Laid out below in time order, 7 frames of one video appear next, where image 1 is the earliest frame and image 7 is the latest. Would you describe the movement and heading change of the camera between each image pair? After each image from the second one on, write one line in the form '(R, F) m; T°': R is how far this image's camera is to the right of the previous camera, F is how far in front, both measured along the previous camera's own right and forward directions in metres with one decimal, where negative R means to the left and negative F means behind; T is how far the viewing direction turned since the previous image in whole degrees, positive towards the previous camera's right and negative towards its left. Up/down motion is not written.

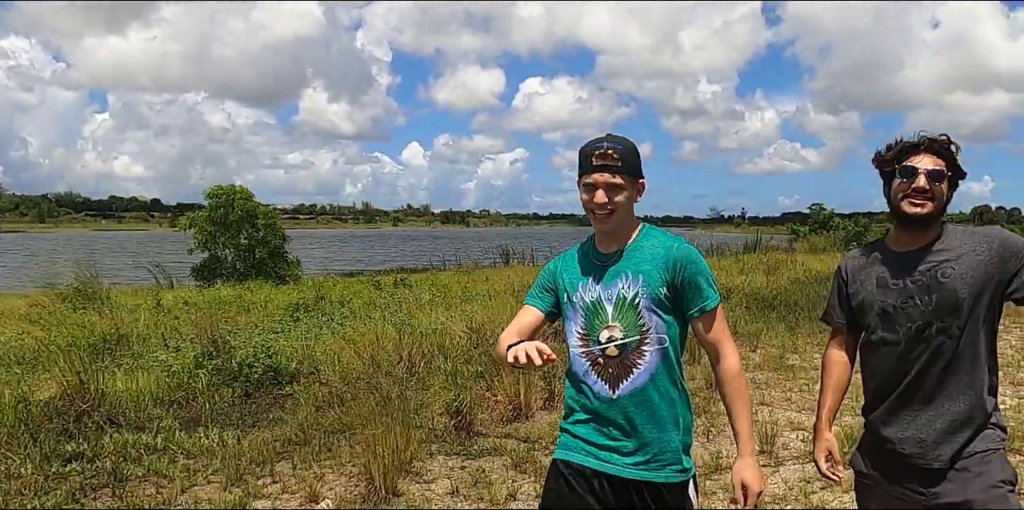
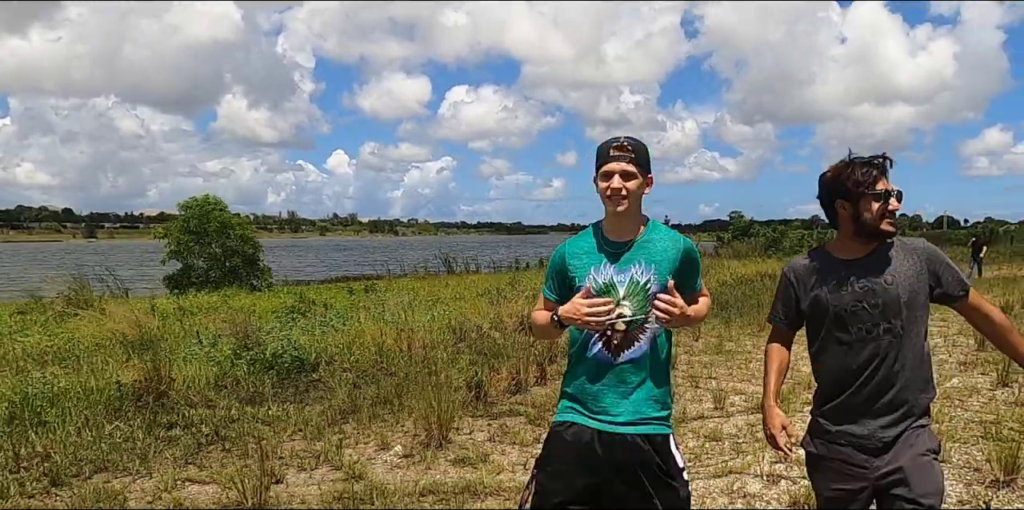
(-0.7, -1.4) m; +5°
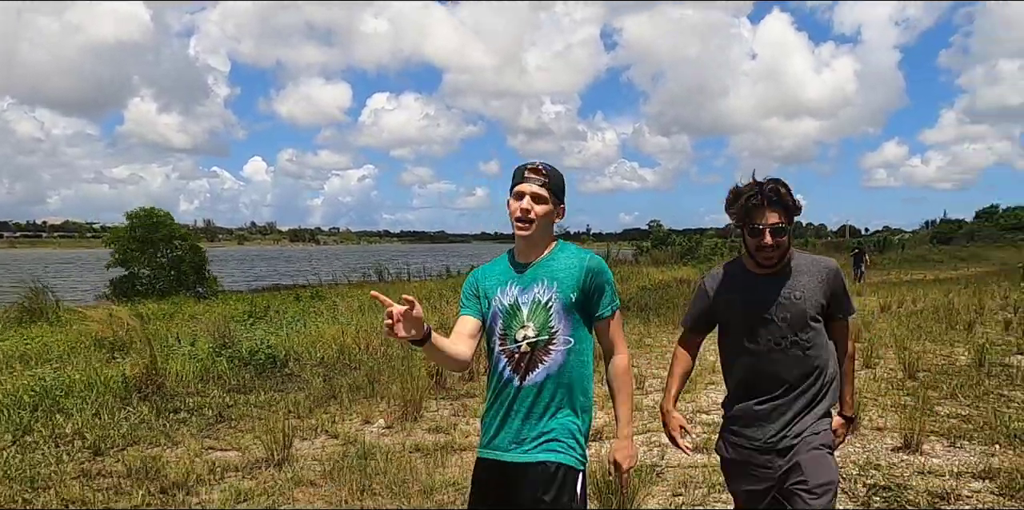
(-0.4, -1.3) m; +6°
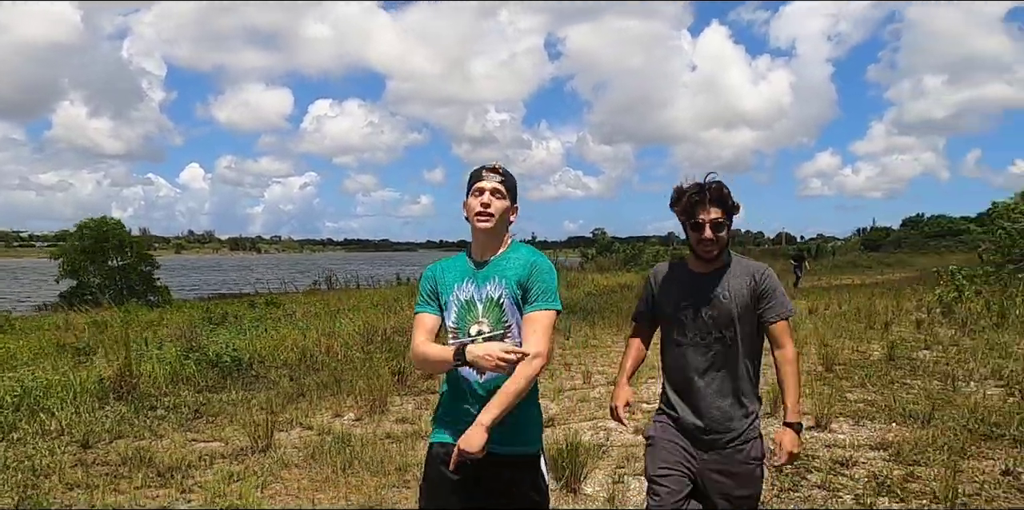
(-0.1, -0.7) m; +4°
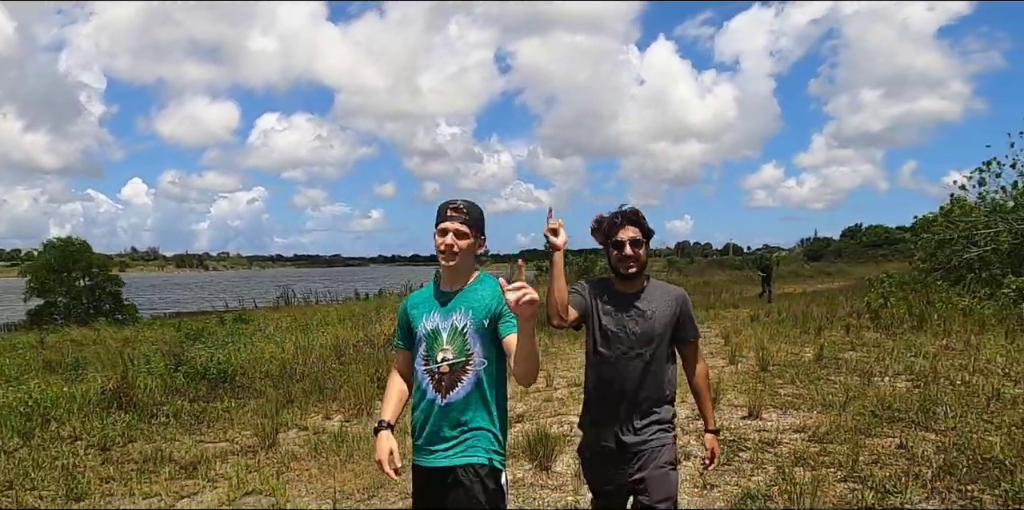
(-0.2, -0.9) m; +4°
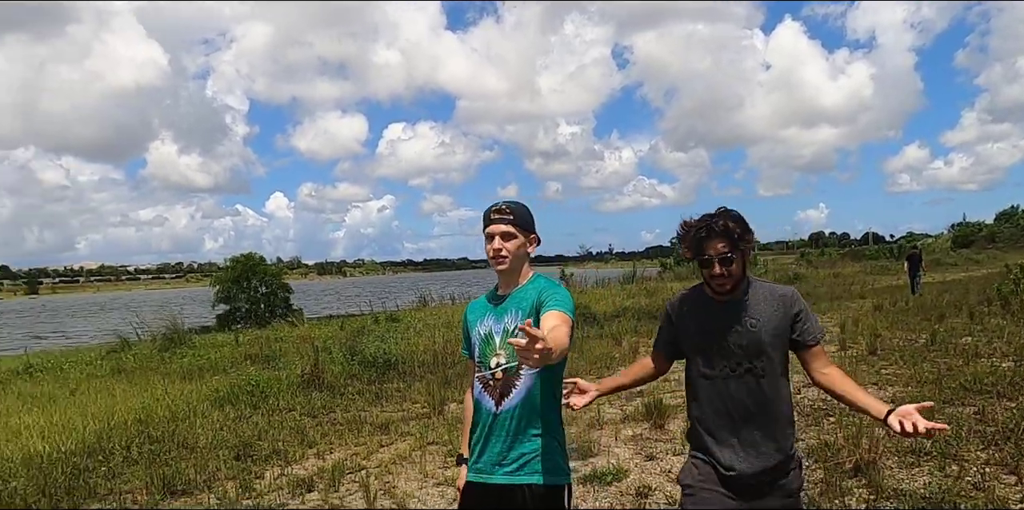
(+0.1, -1.5) m; -9°
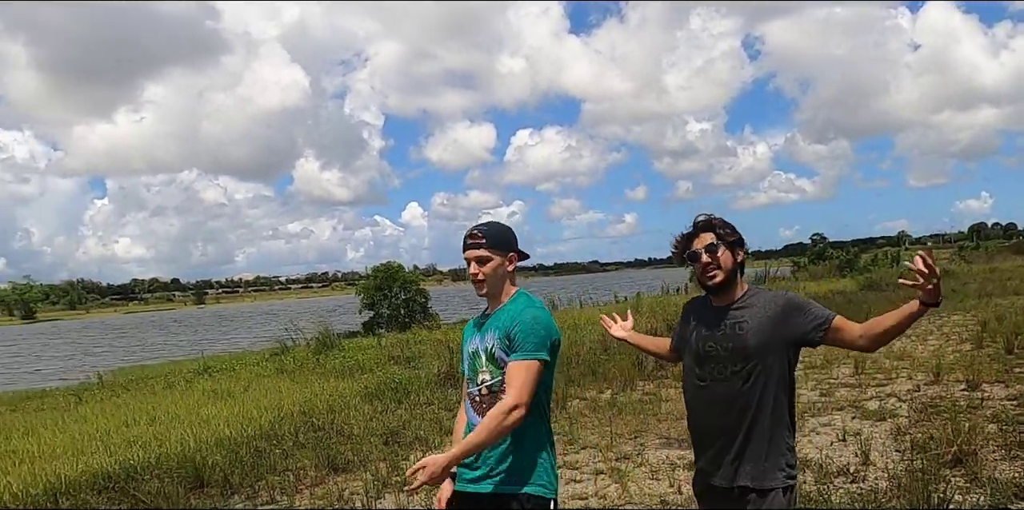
(+0.2, -0.7) m; -10°
